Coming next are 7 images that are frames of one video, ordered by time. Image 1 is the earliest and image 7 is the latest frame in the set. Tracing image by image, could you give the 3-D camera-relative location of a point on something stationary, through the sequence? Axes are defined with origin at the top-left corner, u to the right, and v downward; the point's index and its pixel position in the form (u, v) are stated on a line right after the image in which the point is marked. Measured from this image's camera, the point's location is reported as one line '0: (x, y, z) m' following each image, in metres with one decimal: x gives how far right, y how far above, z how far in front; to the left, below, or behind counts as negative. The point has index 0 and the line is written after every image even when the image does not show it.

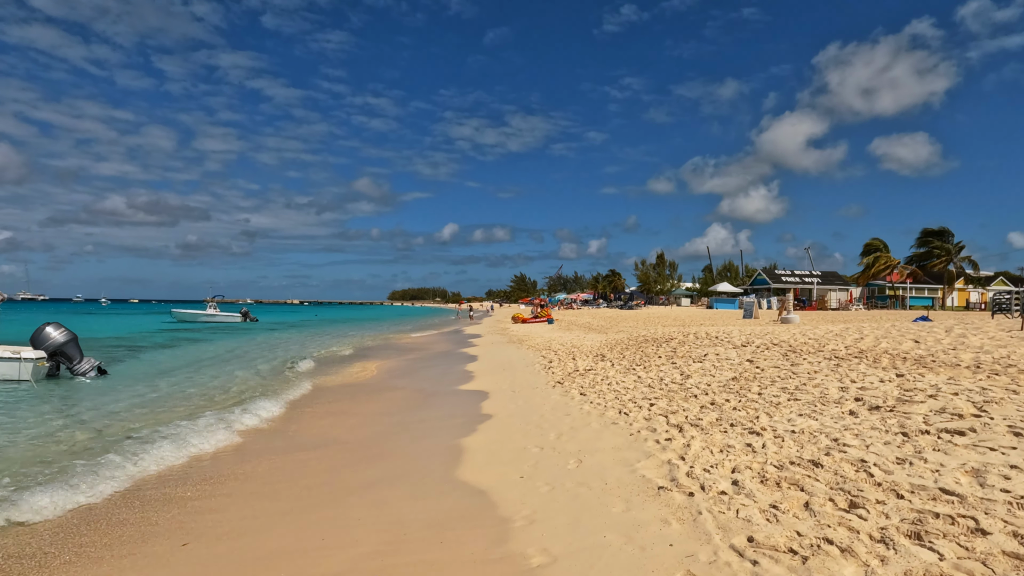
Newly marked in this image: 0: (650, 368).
0: (+2.4, -1.5, +11.8) m
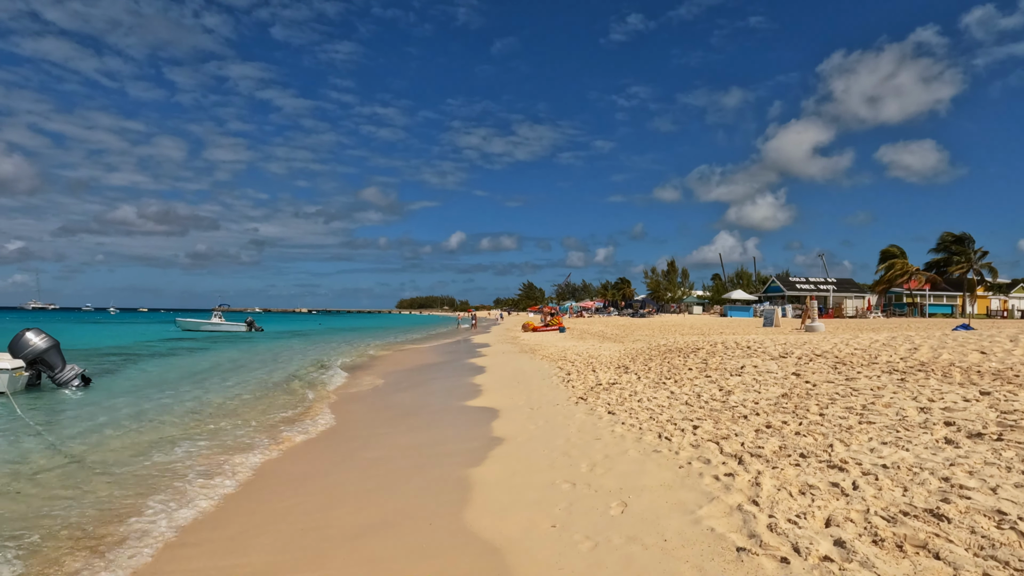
0: (+2.7, -1.5, +10.6) m
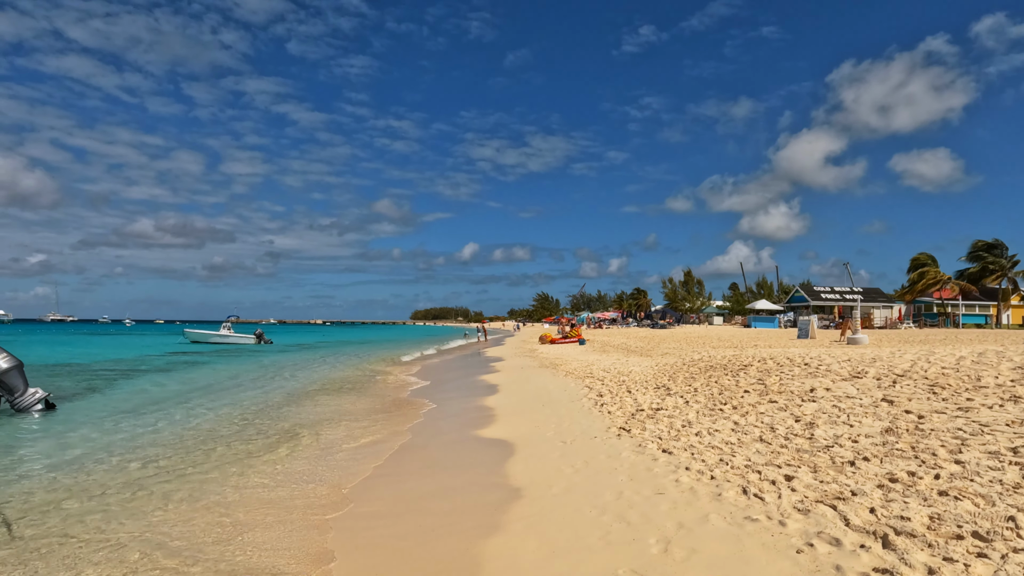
0: (+3.1, -1.6, +8.8) m
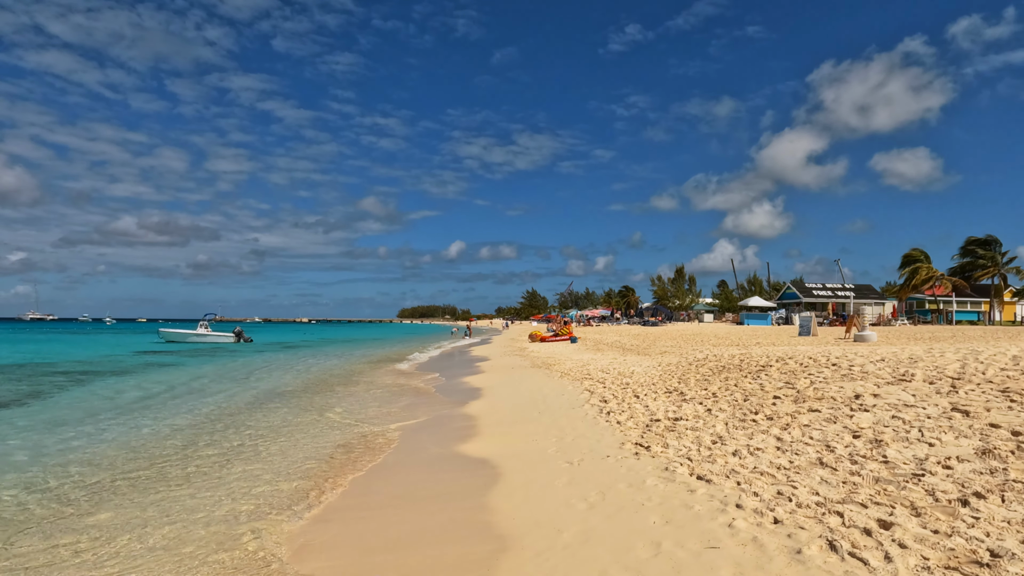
0: (+3.0, -1.5, +7.4) m
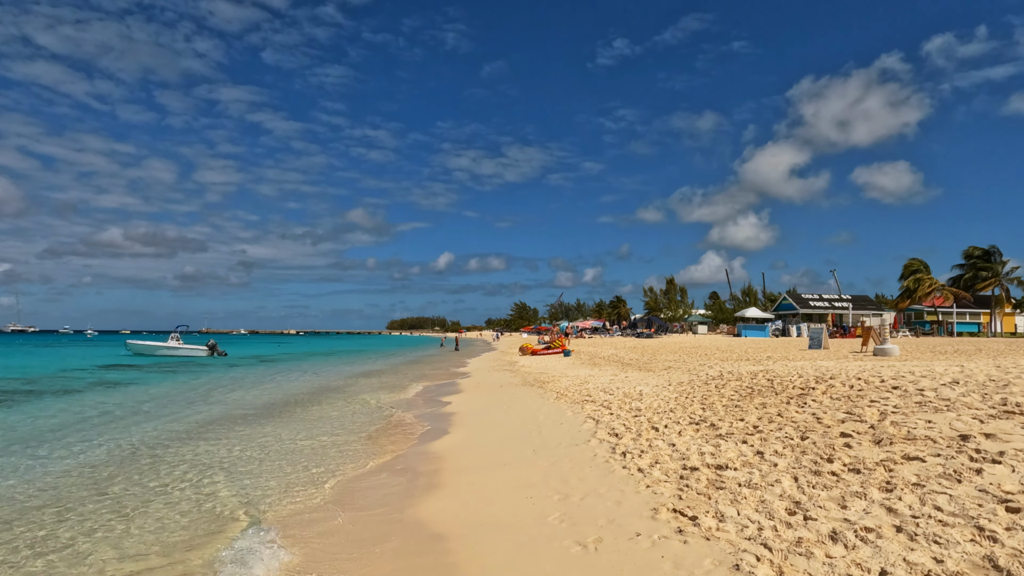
0: (+2.9, -1.5, +5.2) m
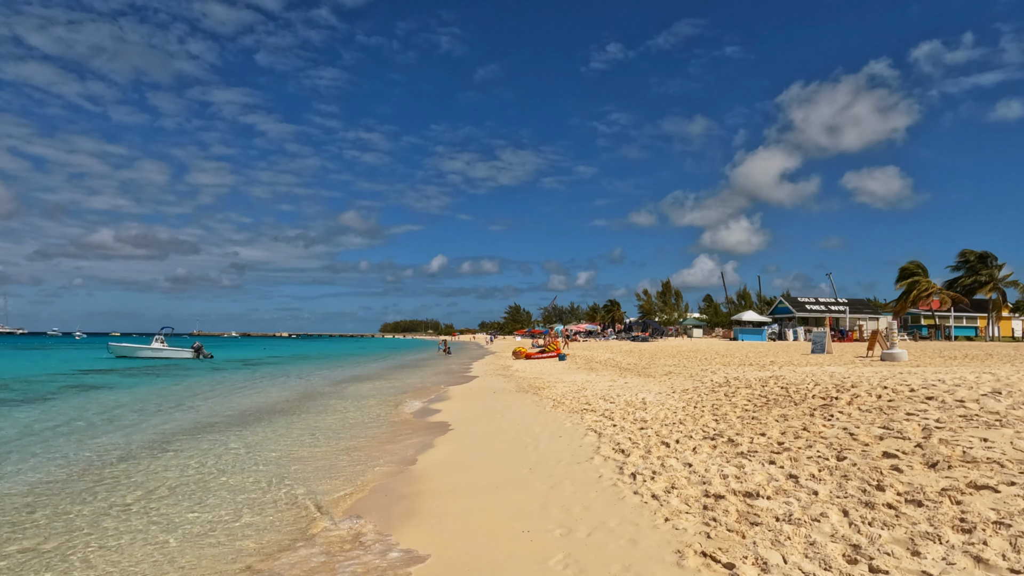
0: (+2.8, -1.5, +4.3) m
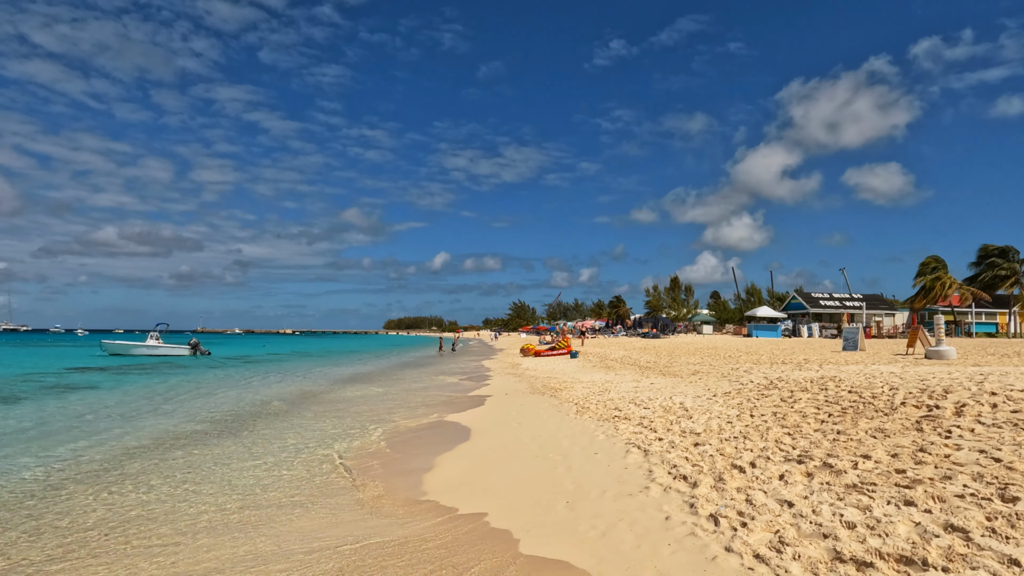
0: (+3.1, -1.3, +2.6) m
